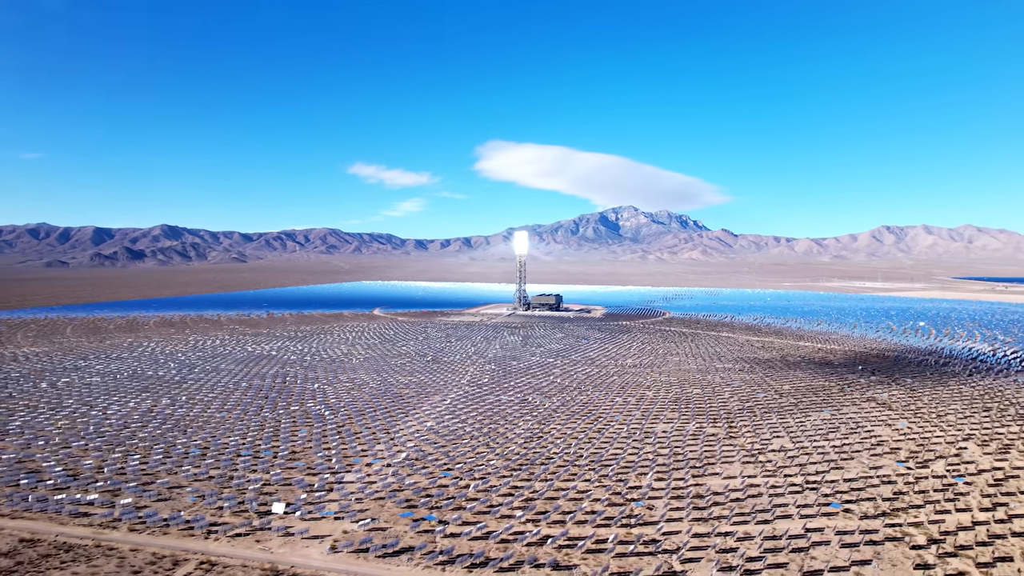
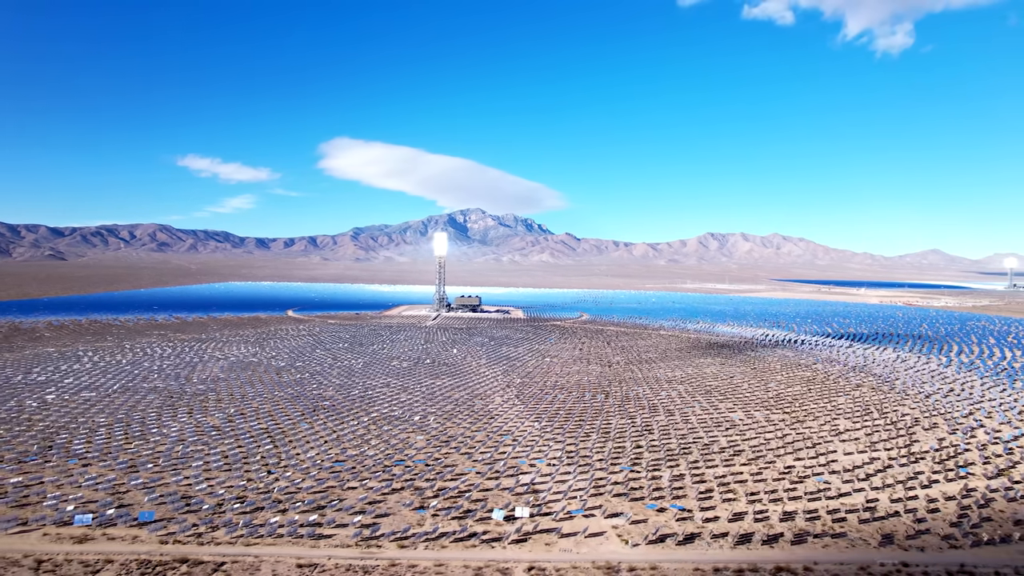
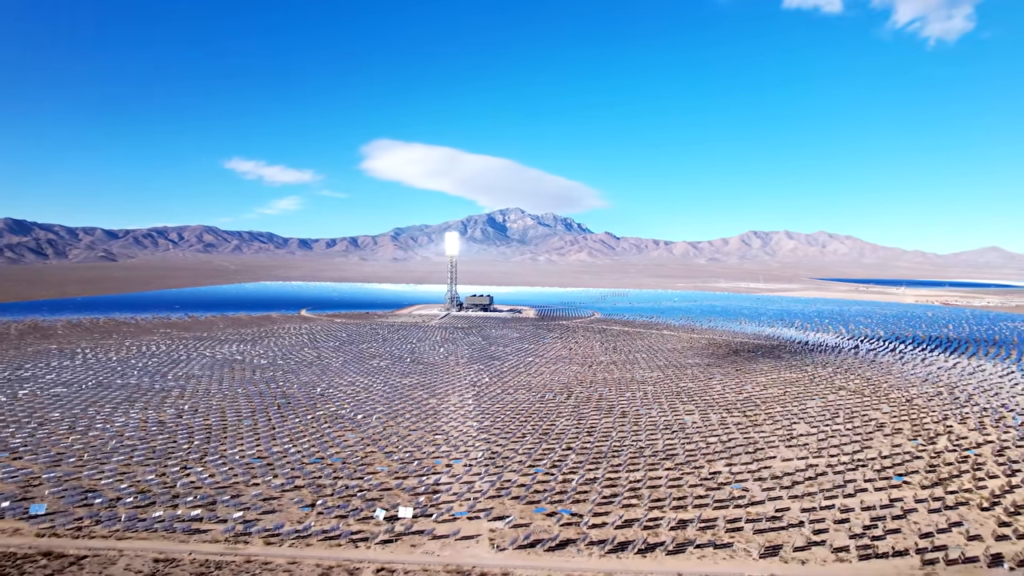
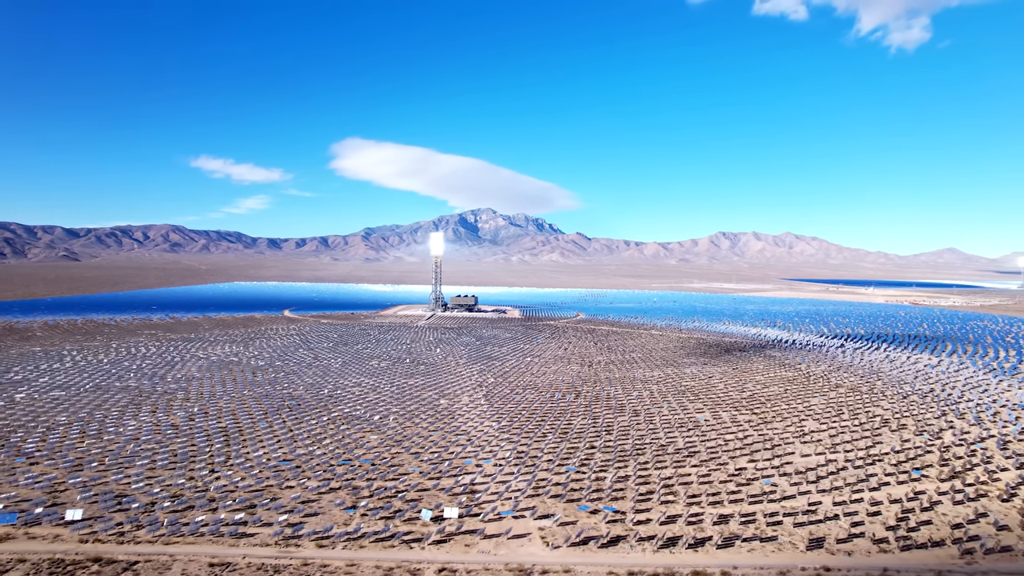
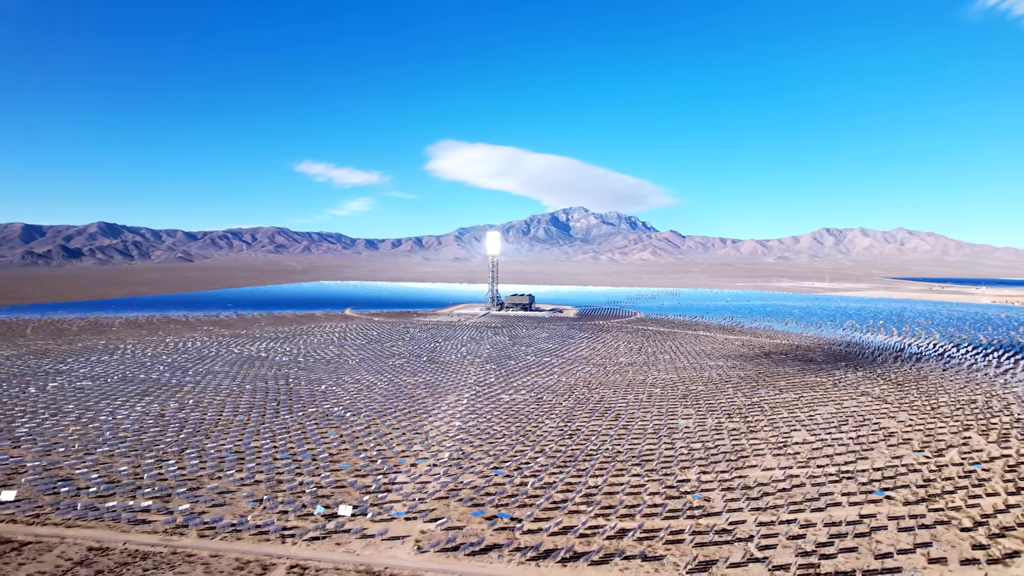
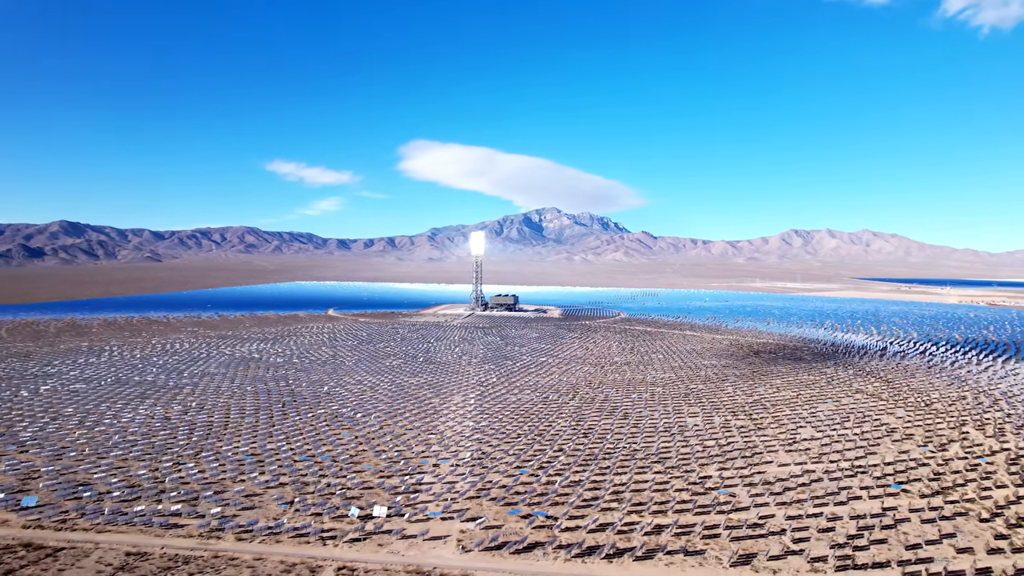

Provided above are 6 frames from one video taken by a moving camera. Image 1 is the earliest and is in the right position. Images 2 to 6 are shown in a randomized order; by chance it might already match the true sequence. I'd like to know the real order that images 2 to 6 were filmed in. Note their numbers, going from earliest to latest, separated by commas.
5, 6, 3, 4, 2
